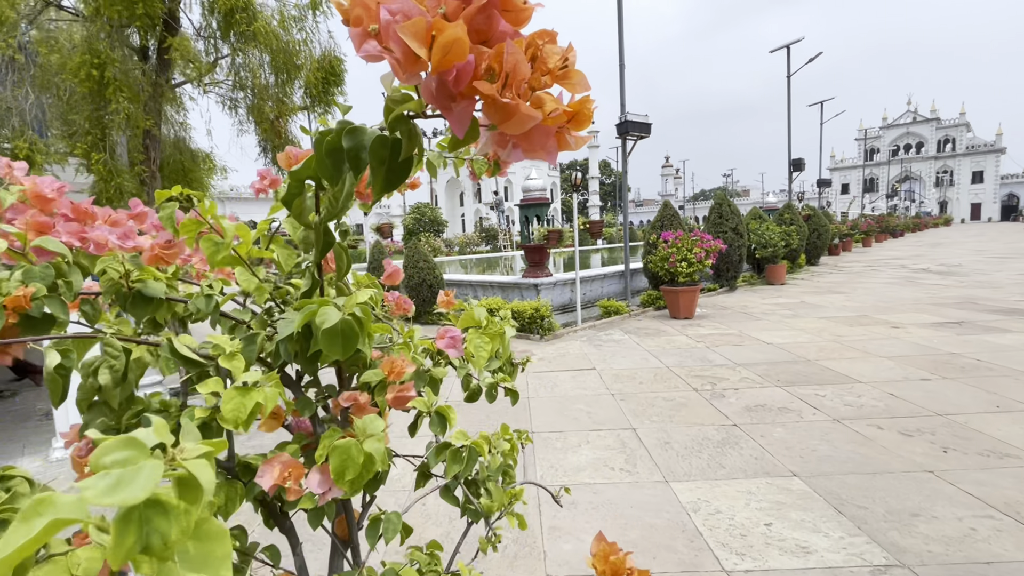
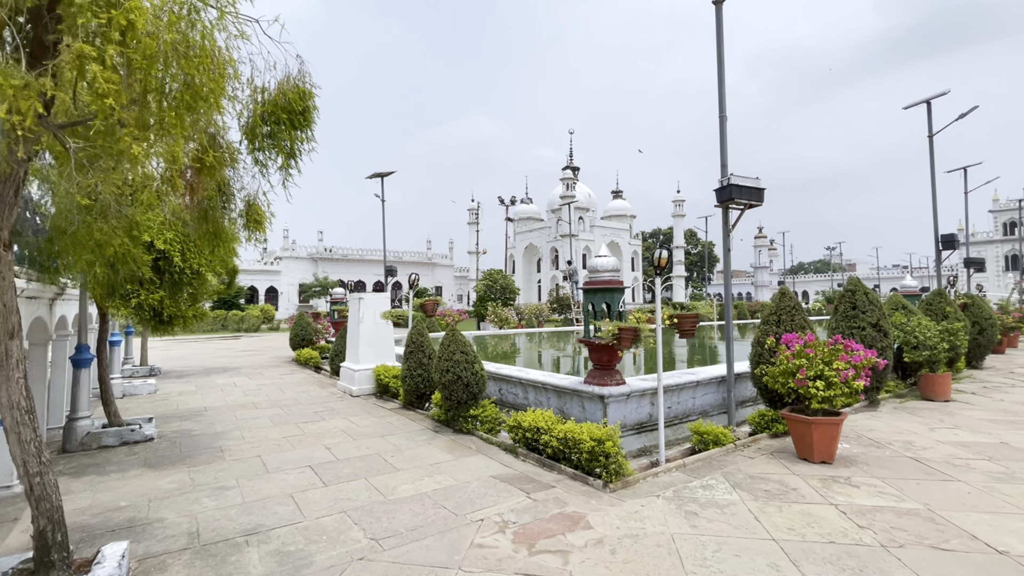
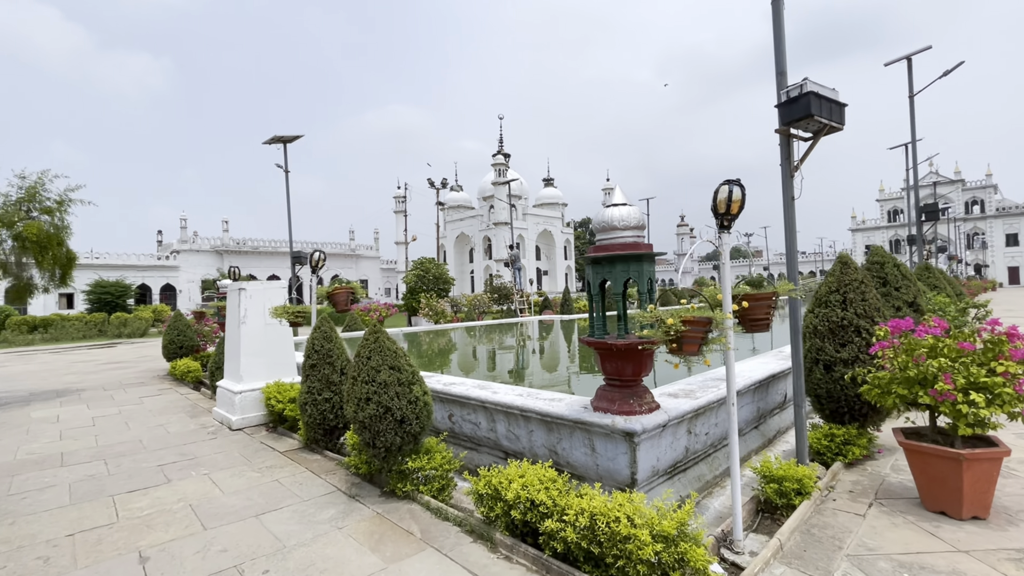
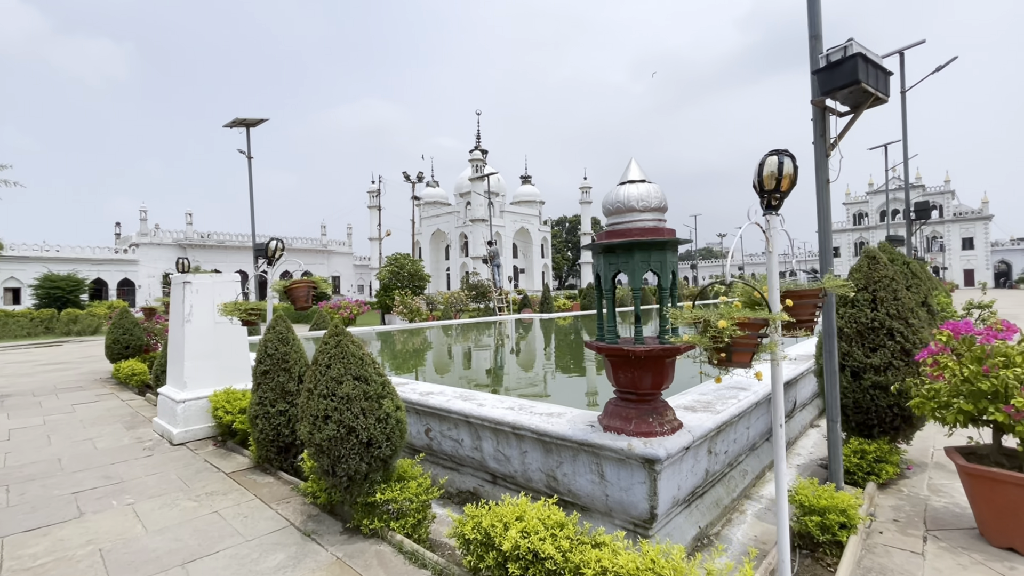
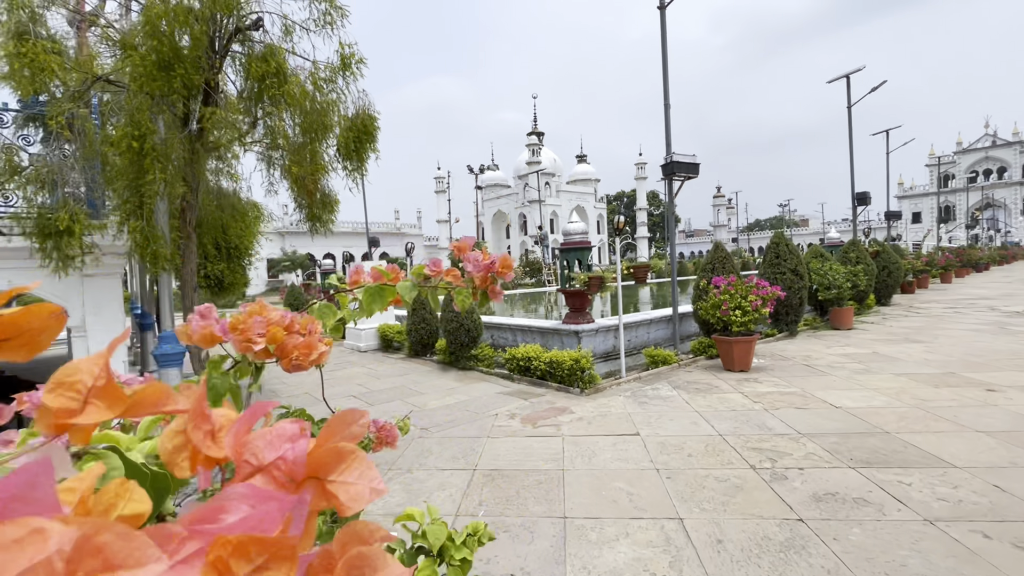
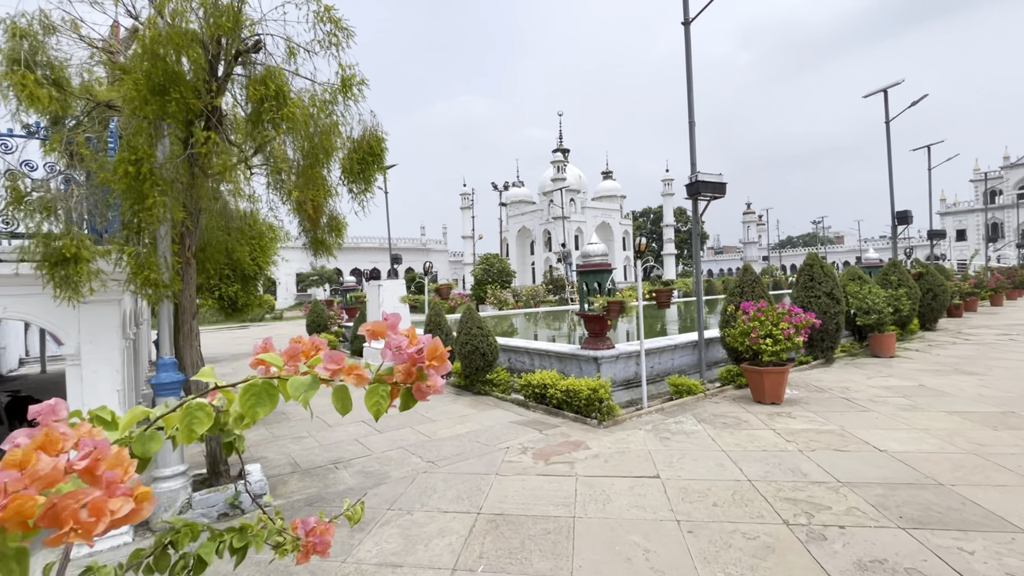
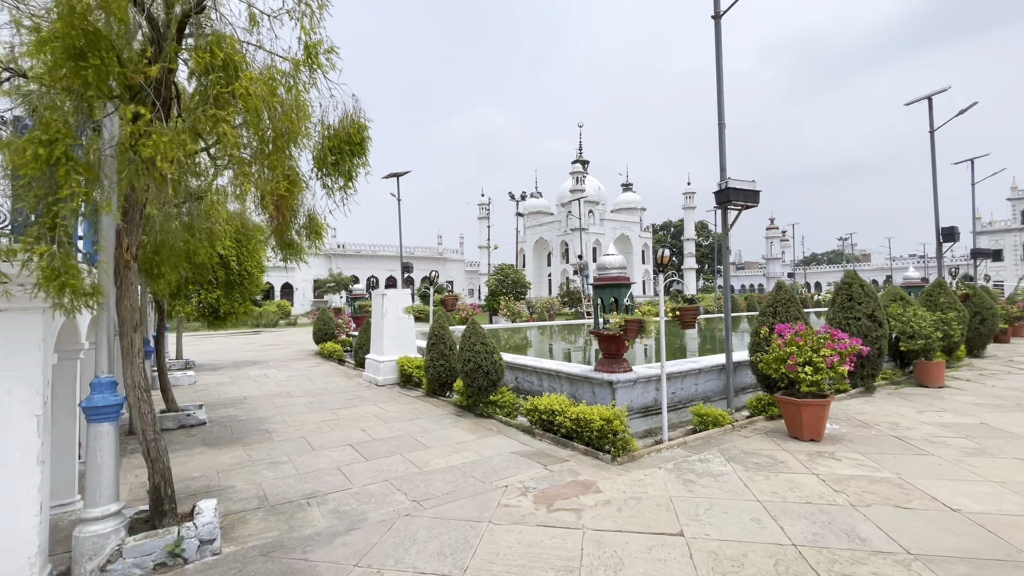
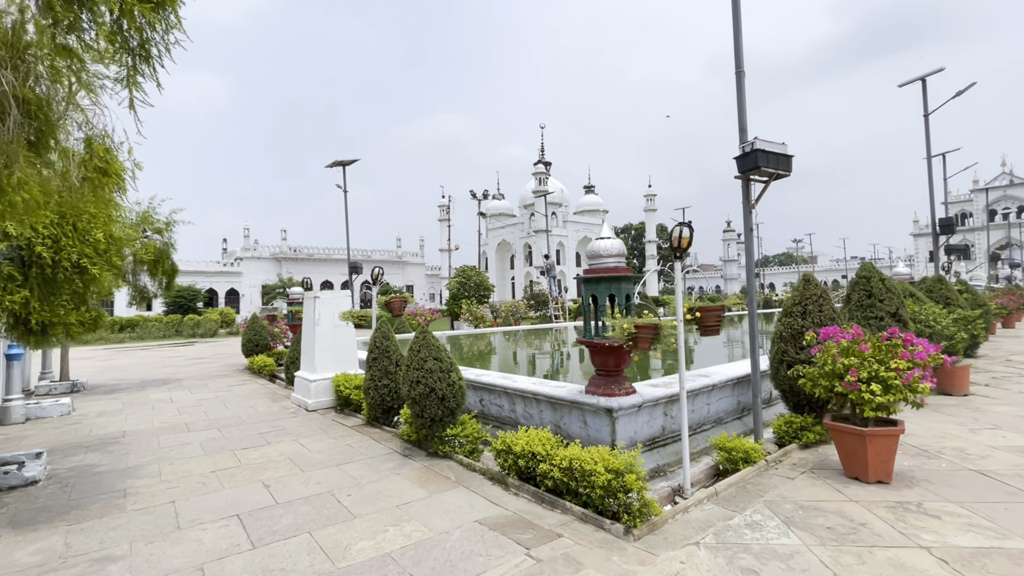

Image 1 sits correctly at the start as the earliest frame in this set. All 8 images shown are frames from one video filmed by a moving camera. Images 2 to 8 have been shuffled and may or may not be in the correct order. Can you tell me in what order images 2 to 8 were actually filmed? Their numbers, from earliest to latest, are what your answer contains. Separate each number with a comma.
5, 6, 7, 2, 8, 3, 4
